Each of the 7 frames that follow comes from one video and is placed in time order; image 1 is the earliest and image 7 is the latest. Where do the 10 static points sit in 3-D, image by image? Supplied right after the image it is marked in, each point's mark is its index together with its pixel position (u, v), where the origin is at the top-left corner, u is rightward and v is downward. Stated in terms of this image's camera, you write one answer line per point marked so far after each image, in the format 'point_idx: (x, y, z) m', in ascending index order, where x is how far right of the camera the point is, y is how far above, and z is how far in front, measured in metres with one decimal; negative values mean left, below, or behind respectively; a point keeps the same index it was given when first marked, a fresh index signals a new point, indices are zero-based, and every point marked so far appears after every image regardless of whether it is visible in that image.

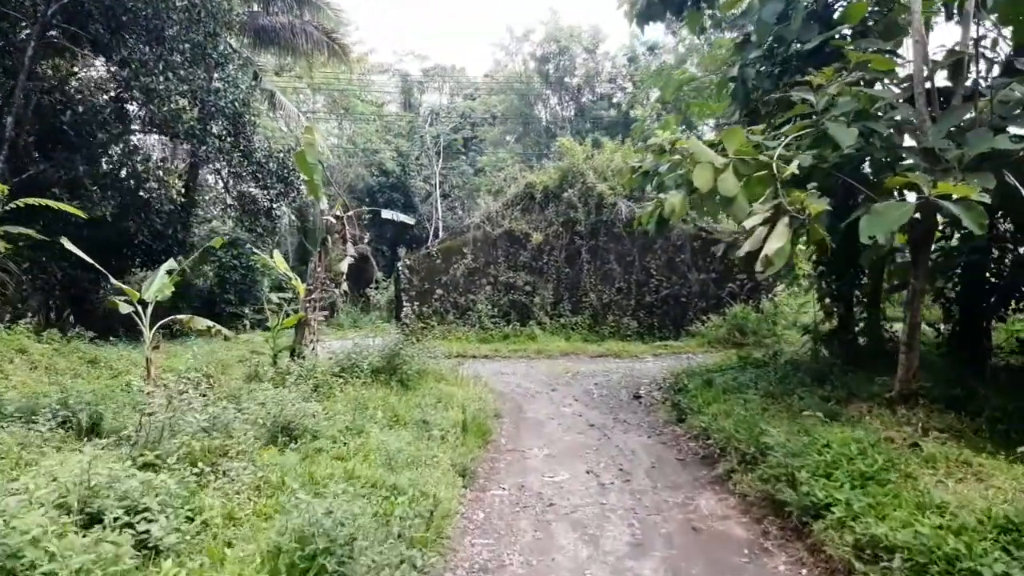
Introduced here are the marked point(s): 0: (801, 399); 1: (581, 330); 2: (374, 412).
0: (+1.8, -0.7, +4.9) m
1: (+1.0, -0.6, +11.6) m
2: (-0.9, -0.8, +4.9) m
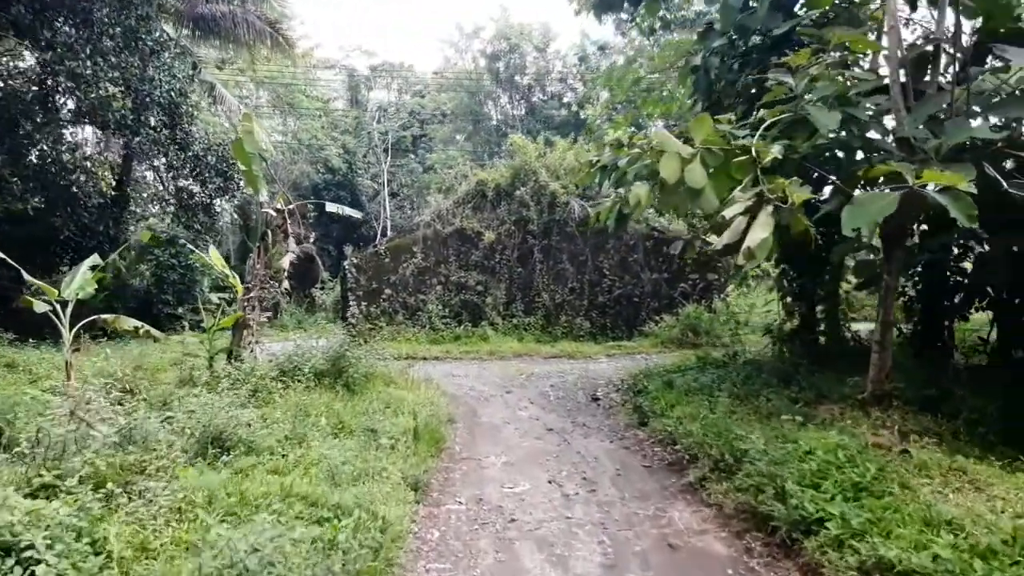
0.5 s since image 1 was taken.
0: (+1.5, -0.7, +4.7) m
1: (+0.3, -0.6, +11.4) m
2: (-1.1, -0.8, +4.5) m
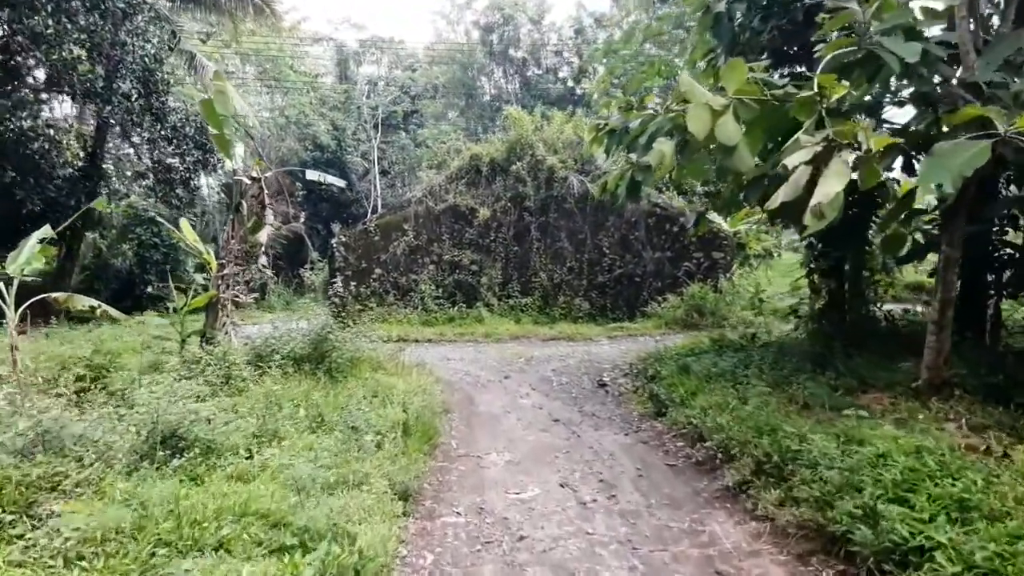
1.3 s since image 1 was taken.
0: (+1.6, -0.5, +4.2) m
1: (+0.3, -0.3, +10.8) m
2: (-1.1, -0.6, +3.9) m
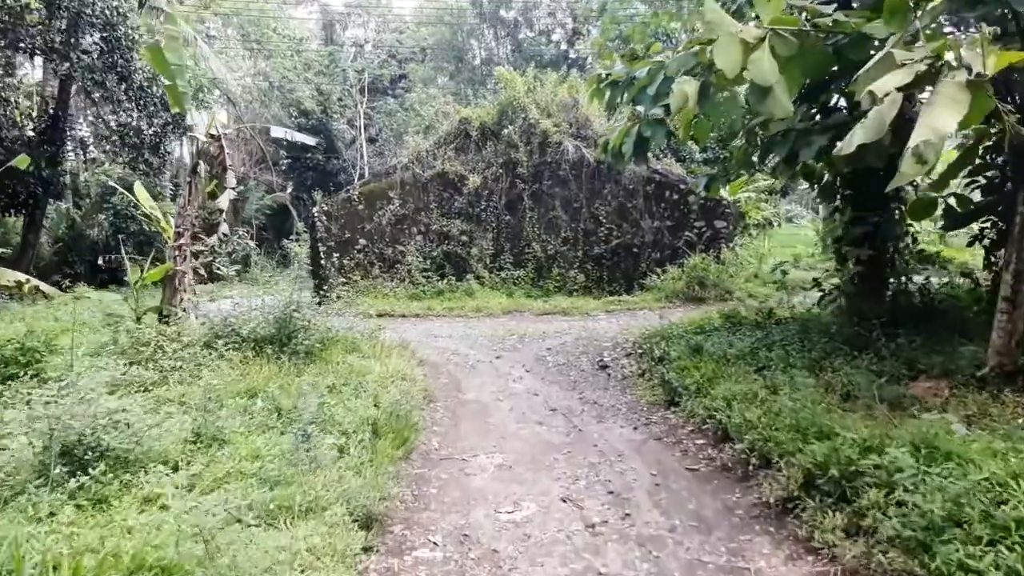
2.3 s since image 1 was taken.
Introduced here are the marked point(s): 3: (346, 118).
0: (+1.5, -0.4, +3.6) m
1: (+0.1, 0.0, +10.2) m
2: (-1.1, -0.5, +3.3) m
3: (-3.7, +3.8, +17.7) m
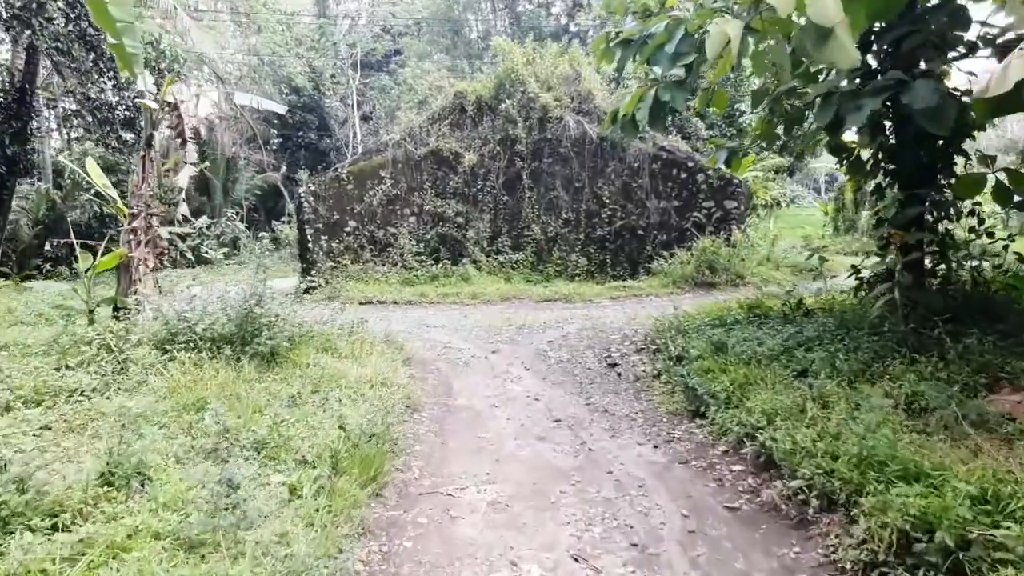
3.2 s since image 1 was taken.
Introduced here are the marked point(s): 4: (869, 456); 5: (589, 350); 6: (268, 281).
0: (+1.5, -0.4, +3.0) m
1: (+0.1, +0.2, +9.6) m
2: (-1.1, -0.5, +2.7) m
3: (-3.7, +4.2, +16.9) m
4: (+1.0, -0.5, +2.3) m
5: (+0.6, -0.4, +5.6) m
6: (-1.4, 0.0, +4.5) m
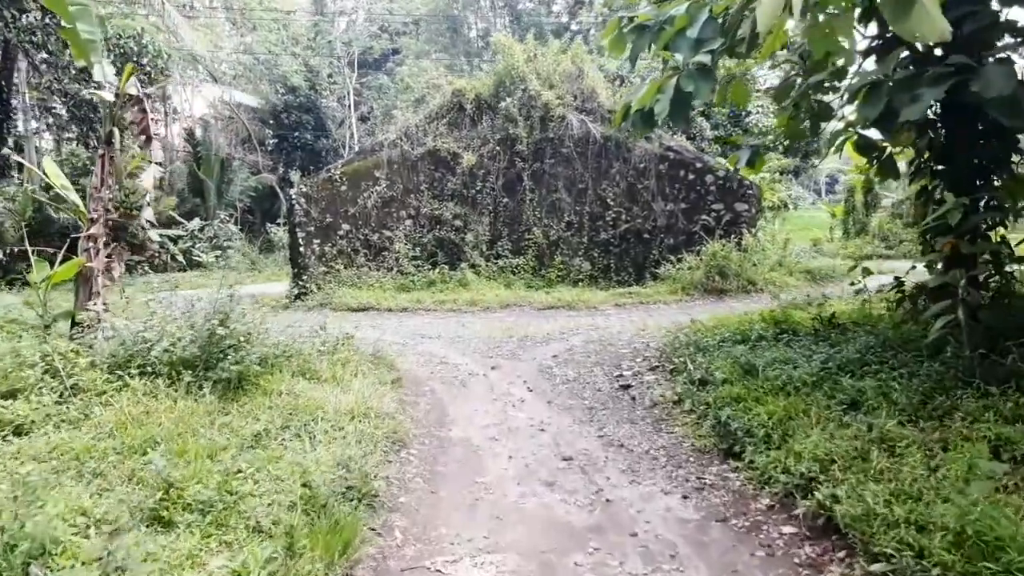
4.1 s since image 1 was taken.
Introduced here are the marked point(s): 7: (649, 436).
0: (+1.5, -0.4, +2.5) m
1: (+0.1, +0.2, +9.1) m
2: (-1.1, -0.6, +2.2) m
3: (-3.7, +4.1, +16.4) m
4: (+1.0, -0.6, +1.8) m
5: (+0.6, -0.5, +5.1) m
6: (-1.4, 0.0, +4.0) m
7: (+0.6, -0.6, +3.5) m
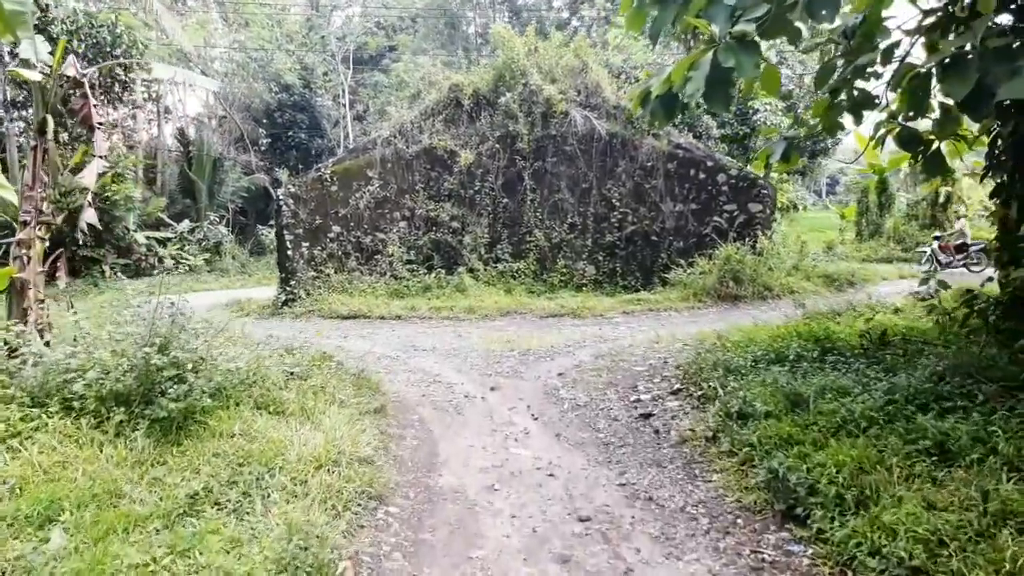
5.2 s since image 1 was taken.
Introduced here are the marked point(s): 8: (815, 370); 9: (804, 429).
0: (+1.5, -0.5, +1.8) m
1: (+0.1, +0.1, +8.5) m
2: (-1.1, -0.6, +1.6) m
3: (-3.7, +4.0, +15.8) m
4: (+1.0, -0.6, +1.2) m
5: (+0.6, -0.6, +4.5) m
6: (-1.4, -0.1, +3.4) m
7: (+0.6, -0.7, +2.8) m
8: (+1.4, -0.4, +3.7) m
9: (+1.1, -0.5, +2.9) m
